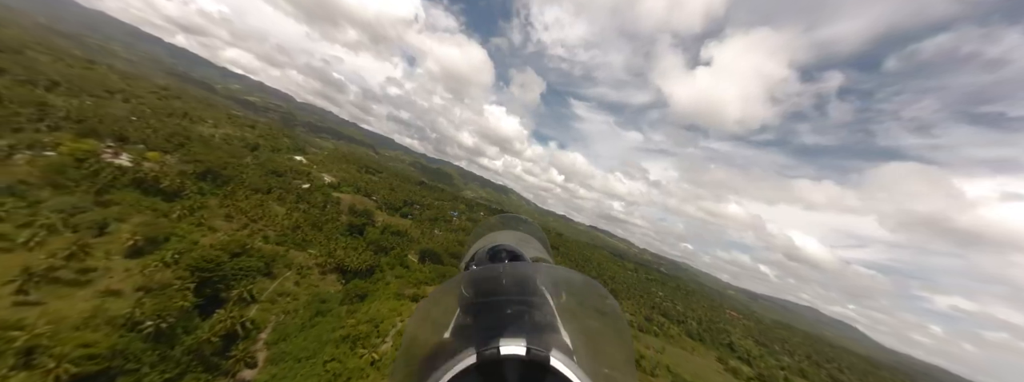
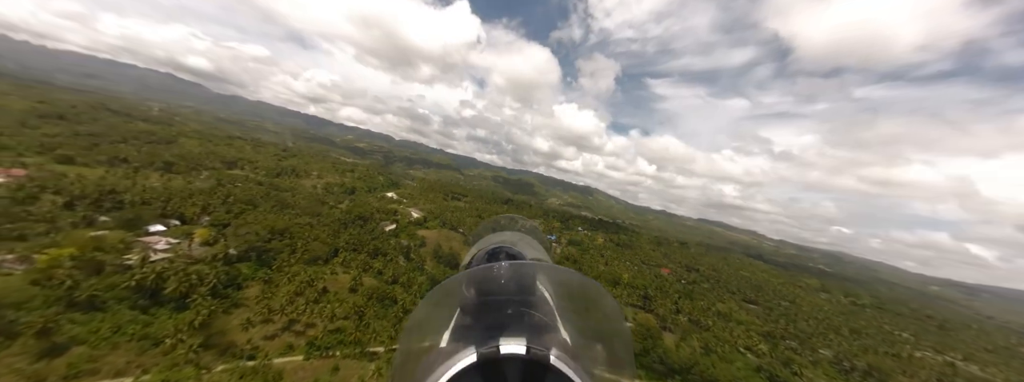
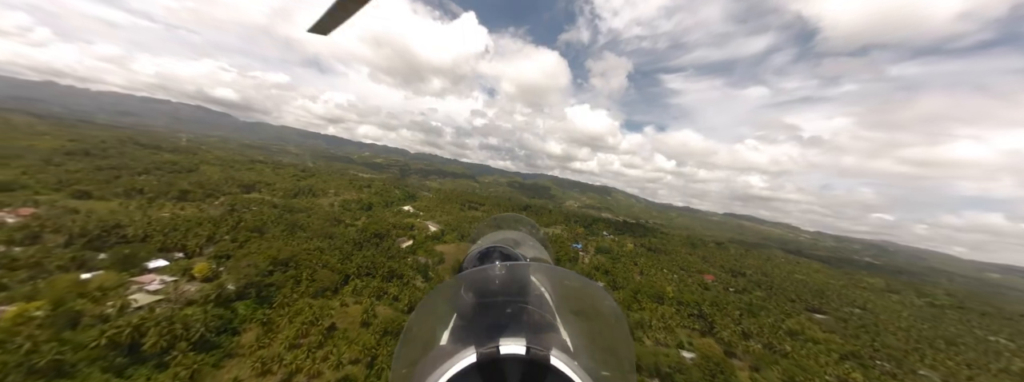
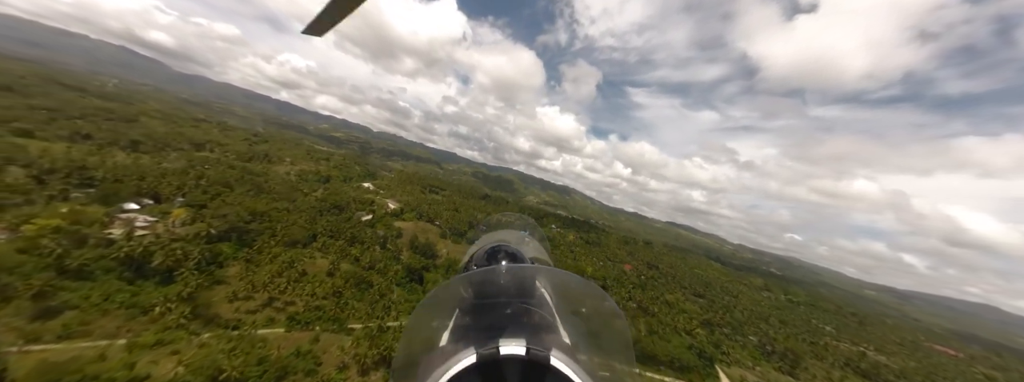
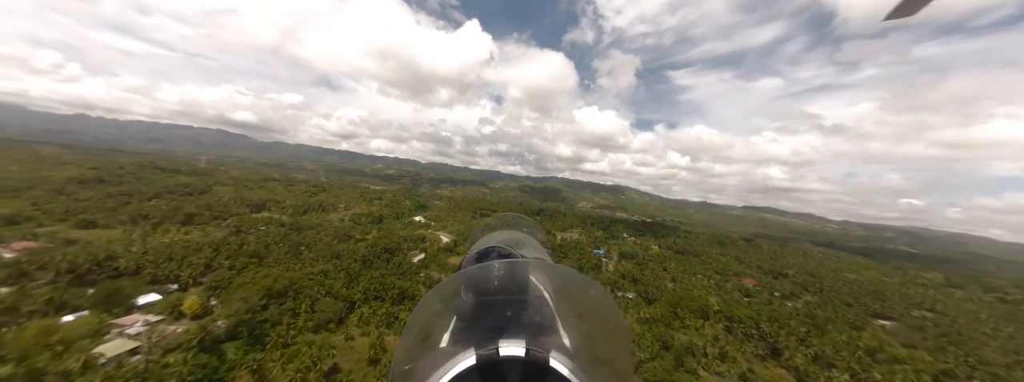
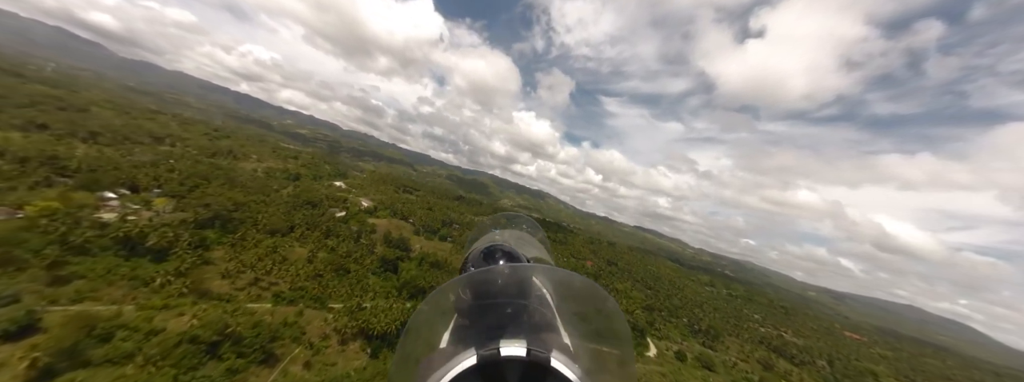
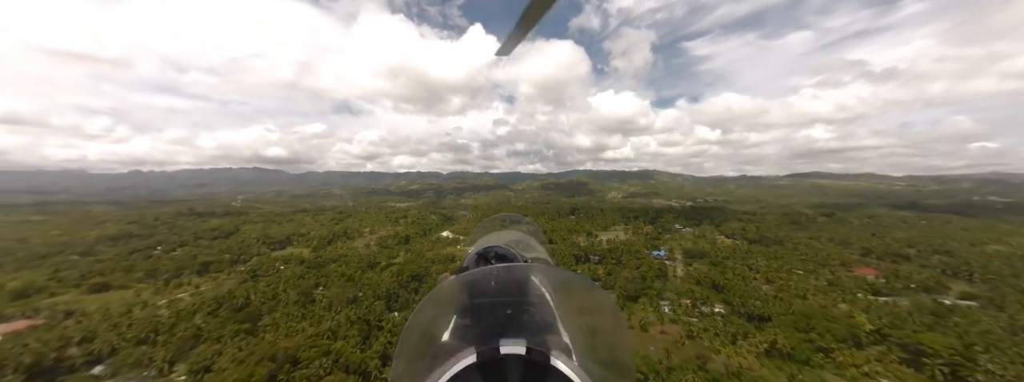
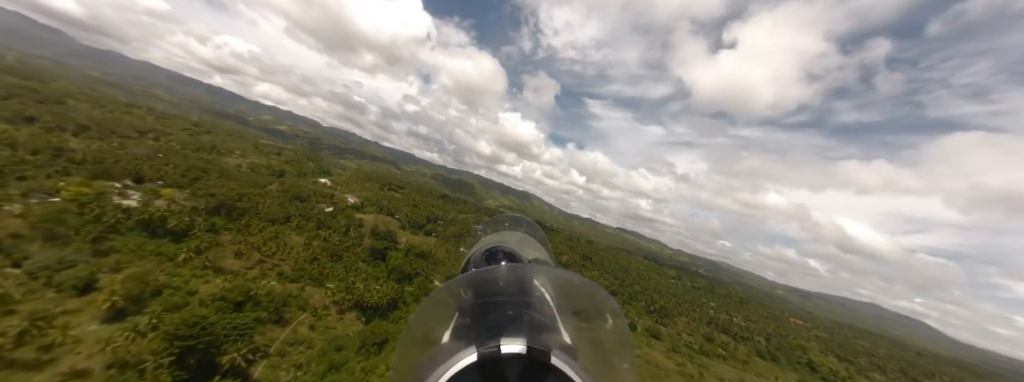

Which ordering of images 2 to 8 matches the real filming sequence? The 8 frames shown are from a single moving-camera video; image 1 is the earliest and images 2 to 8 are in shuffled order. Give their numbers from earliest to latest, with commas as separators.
8, 6, 4, 2, 3, 5, 7
